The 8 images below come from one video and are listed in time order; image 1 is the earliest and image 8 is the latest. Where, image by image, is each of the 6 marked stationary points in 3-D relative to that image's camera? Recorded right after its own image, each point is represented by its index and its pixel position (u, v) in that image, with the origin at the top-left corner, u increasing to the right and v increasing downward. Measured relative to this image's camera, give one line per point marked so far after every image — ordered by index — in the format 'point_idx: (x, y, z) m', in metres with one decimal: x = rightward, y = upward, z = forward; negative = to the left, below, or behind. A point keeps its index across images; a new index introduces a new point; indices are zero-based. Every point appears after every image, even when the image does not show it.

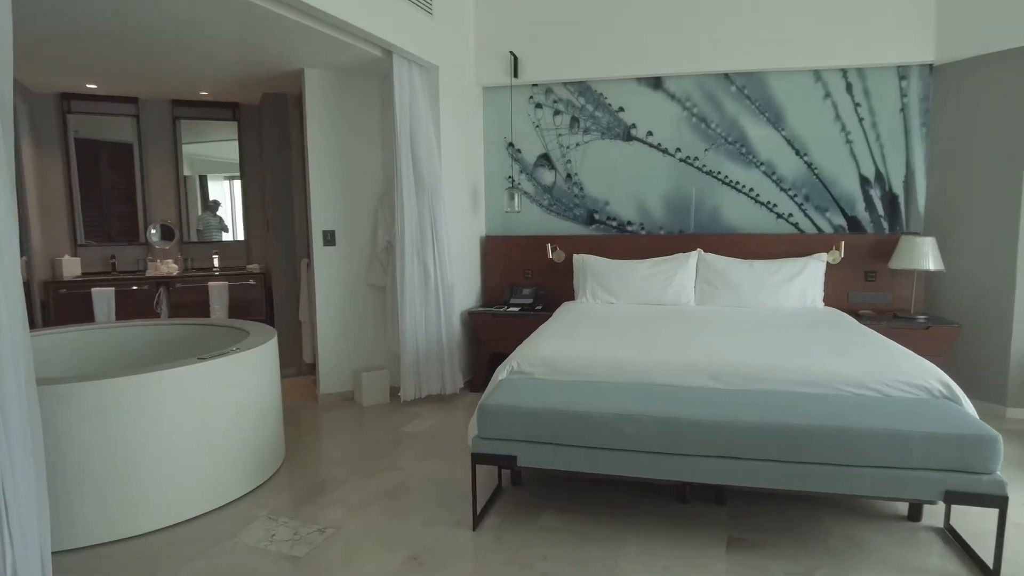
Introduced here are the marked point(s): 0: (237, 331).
0: (-1.5, -0.2, +3.4) m
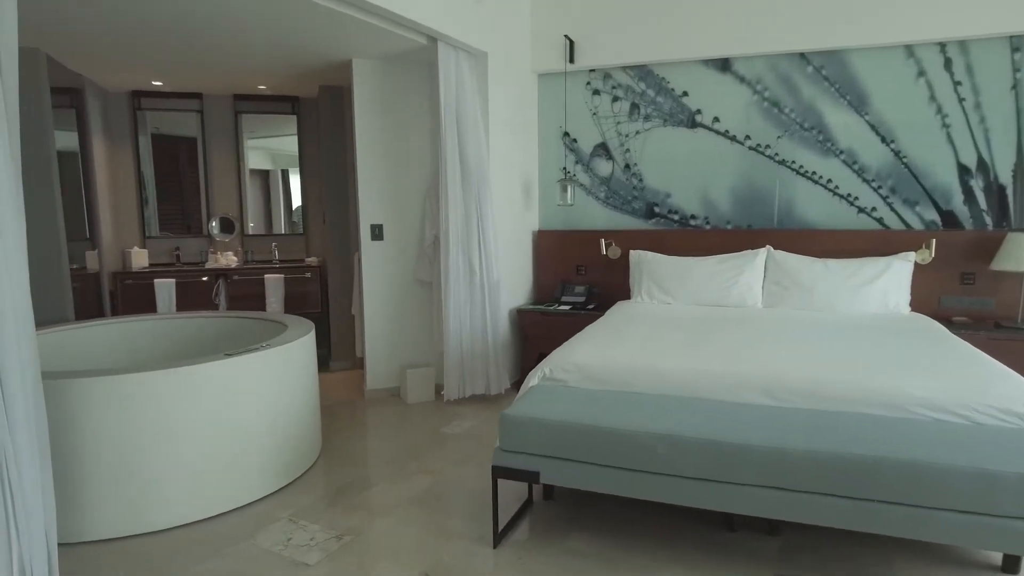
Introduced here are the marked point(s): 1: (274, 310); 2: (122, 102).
0: (-1.2, -0.2, +3.4) m
1: (-1.7, -0.2, +4.6) m
2: (-2.8, +1.3, +4.6) m
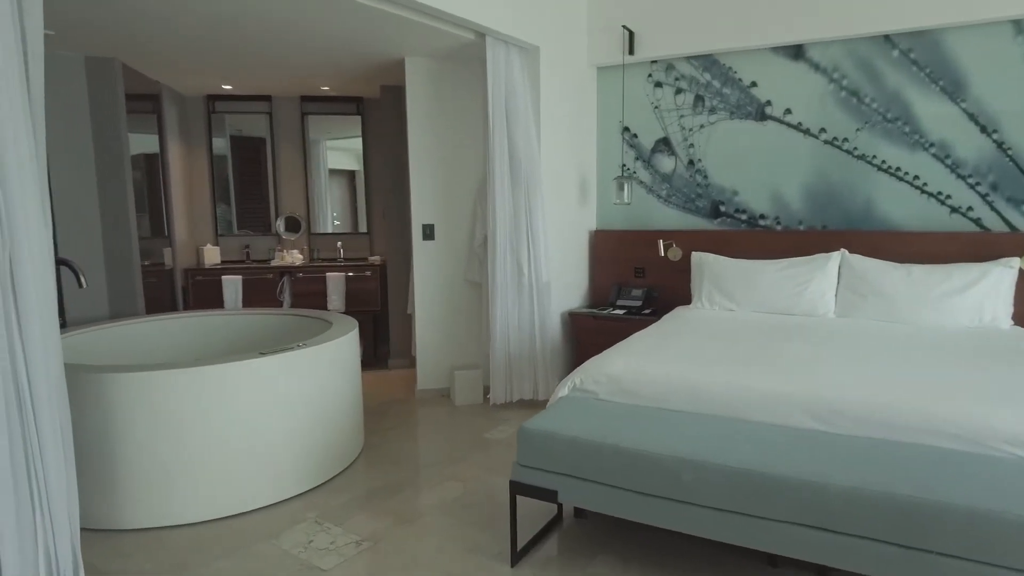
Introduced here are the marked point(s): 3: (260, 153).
0: (-1.0, -0.2, +3.4) m
1: (-1.3, -0.1, +4.7) m
2: (-2.4, +1.4, +4.9) m
3: (-1.9, +1.0, +5.0) m
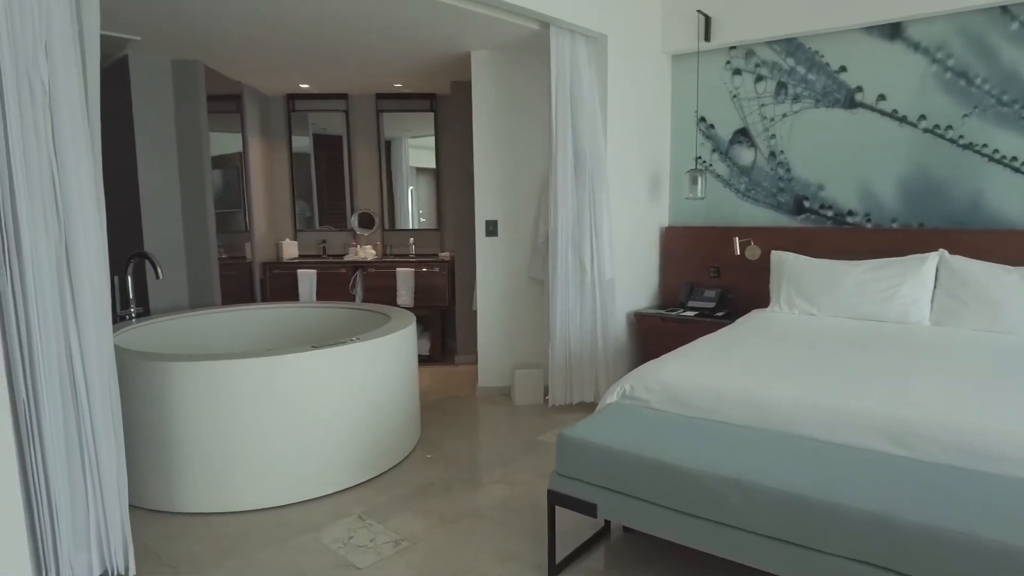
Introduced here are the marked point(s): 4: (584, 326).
0: (-0.7, -0.1, +3.4) m
1: (-0.8, -0.1, +4.8) m
2: (-1.8, +1.4, +5.1) m
3: (-1.4, +1.1, +5.1) m
4: (+0.4, -0.2, +3.6) m
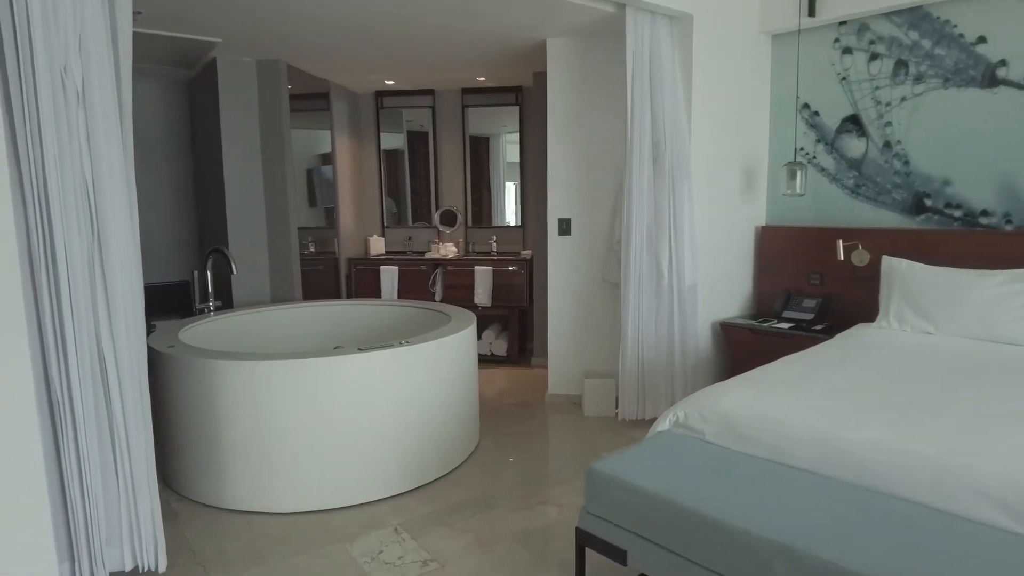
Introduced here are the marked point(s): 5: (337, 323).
0: (-0.4, -0.1, +3.3) m
1: (-0.2, -0.1, +4.7) m
2: (-1.1, +1.5, +5.1) m
3: (-0.7, +1.1, +5.1) m
4: (+0.7, -0.2, +3.3) m
5: (-1.0, -0.2, +3.7) m
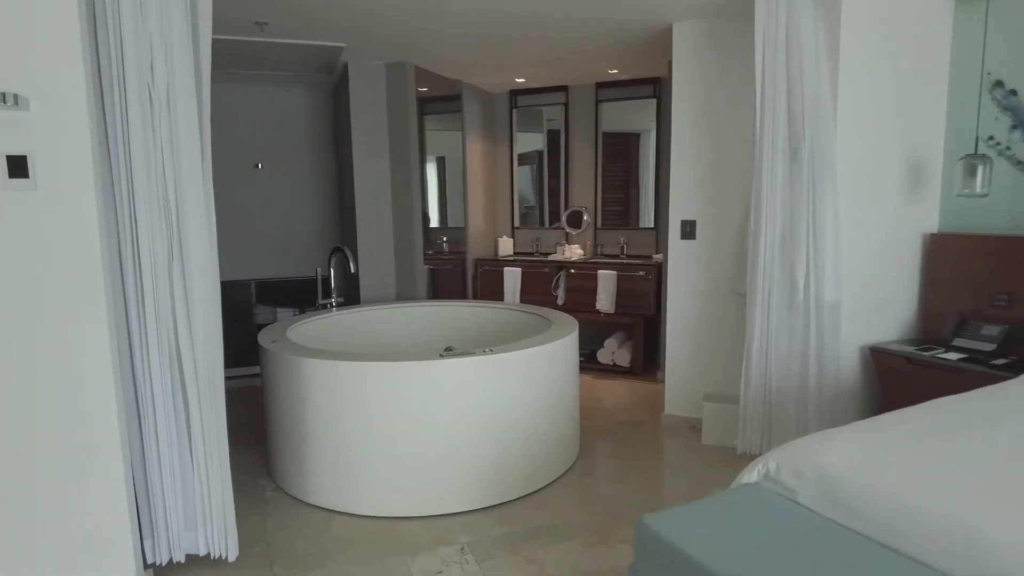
0: (+0.2, -0.2, +3.1) m
1: (+0.6, -0.1, +4.4) m
2: (-0.1, +1.4, +5.1) m
3: (+0.3, +1.1, +4.9) m
4: (+1.2, -0.3, +2.8) m
5: (-0.4, -0.2, +3.7) m
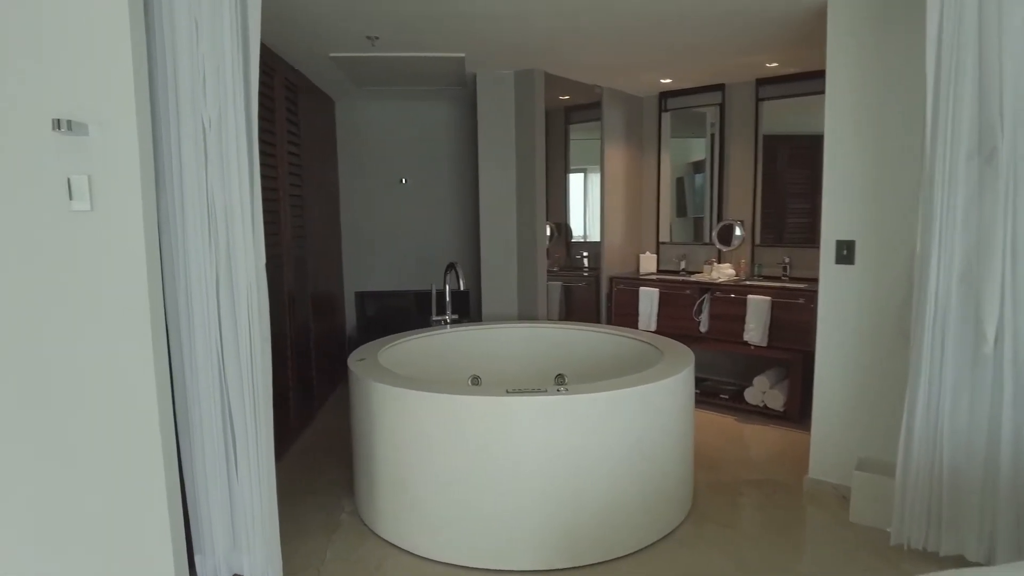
0: (+0.6, -0.3, +2.7) m
1: (+1.4, -0.3, +3.8) m
2: (+1.0, +1.3, +4.6) m
3: (+1.3, +0.9, +4.4) m
4: (+1.5, -0.5, +2.1) m
5: (+0.2, -0.3, +3.4) m
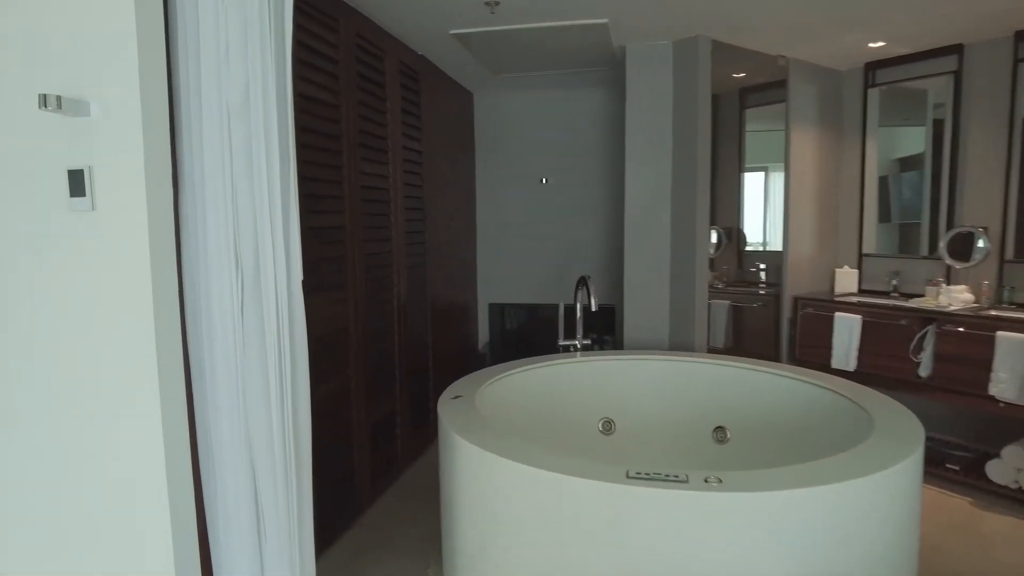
0: (+1.0, -0.4, +1.9) m
1: (+2.1, -0.4, +2.7) m
2: (+1.9, +1.2, +3.6) m
3: (+2.2, +0.8, +3.3) m
4: (+1.7, -0.6, +1.0) m
5: (+0.8, -0.4, +2.6) m
